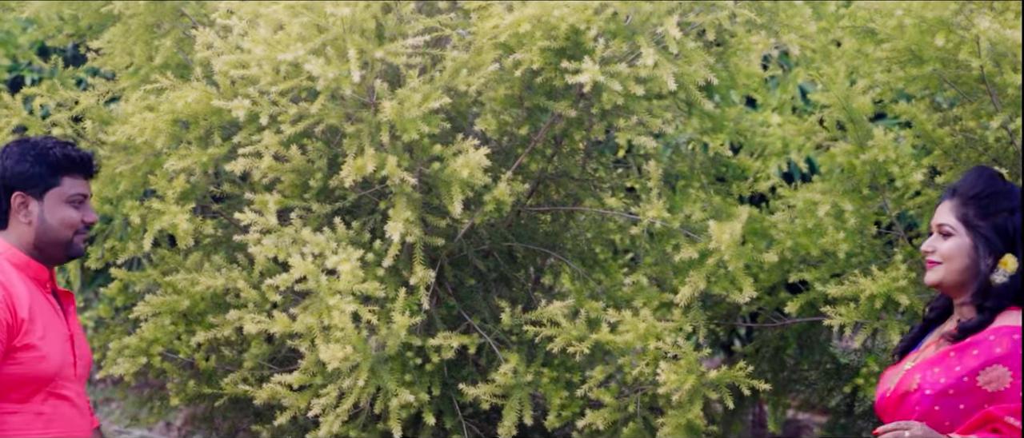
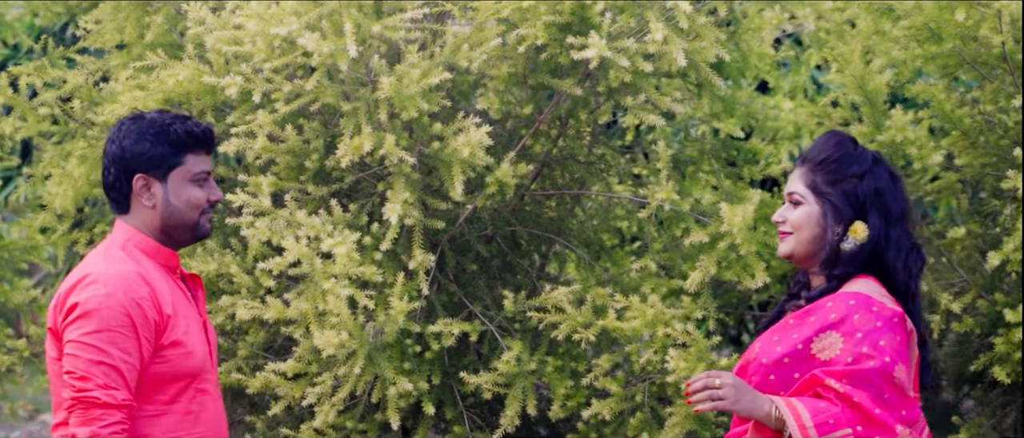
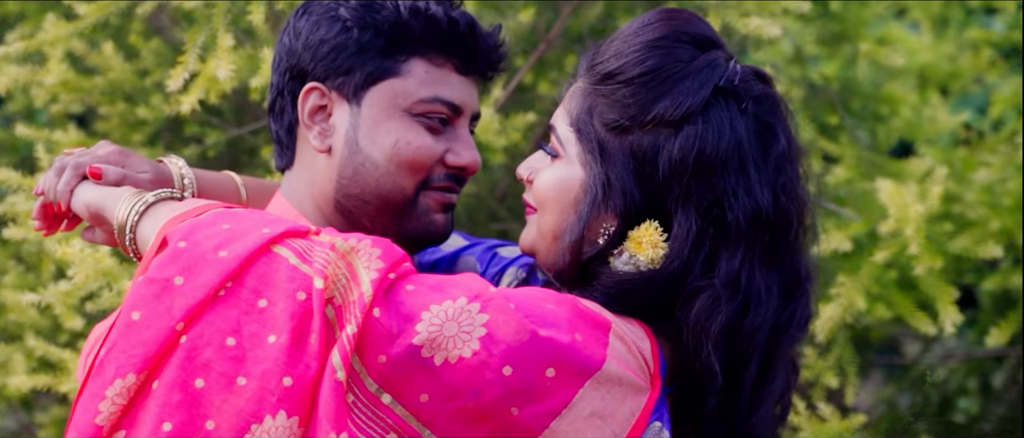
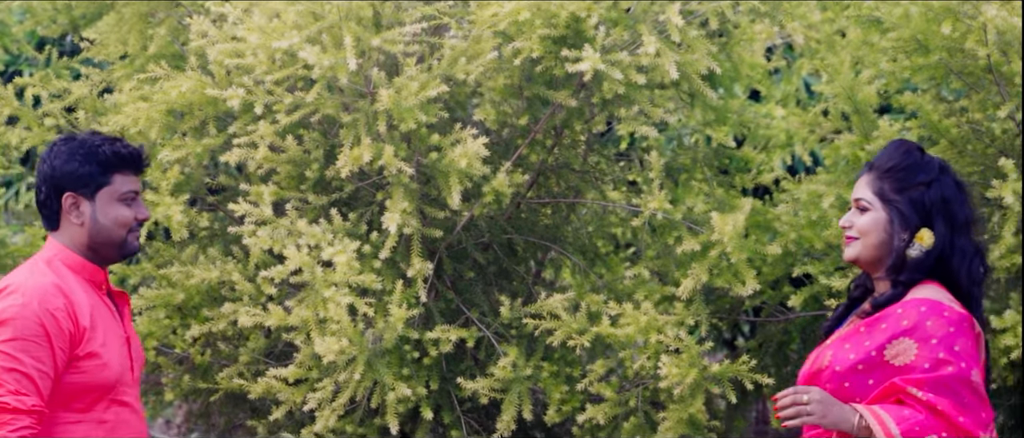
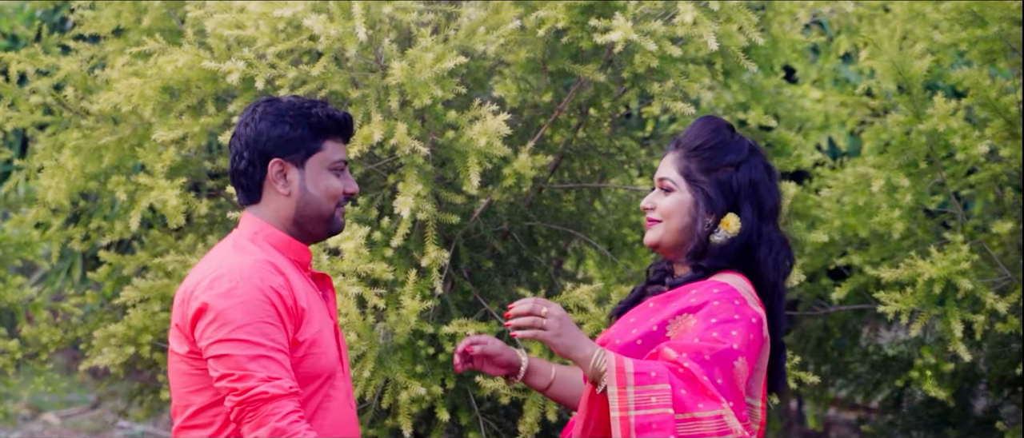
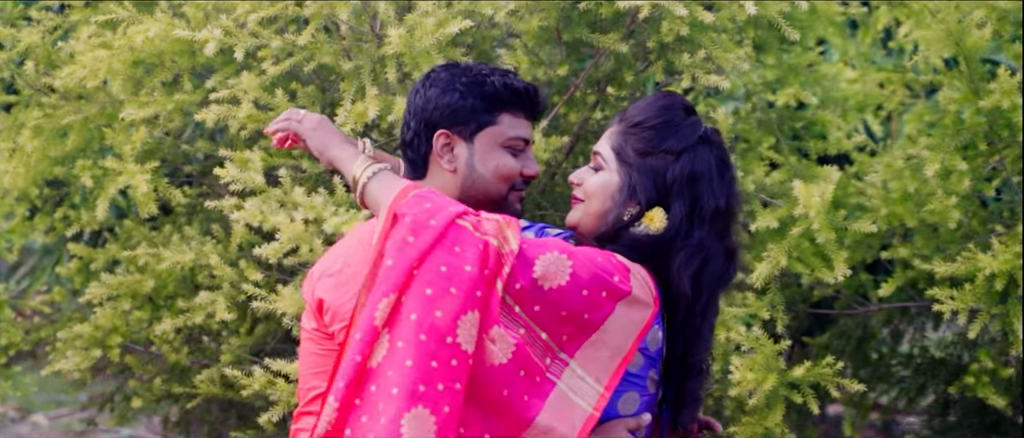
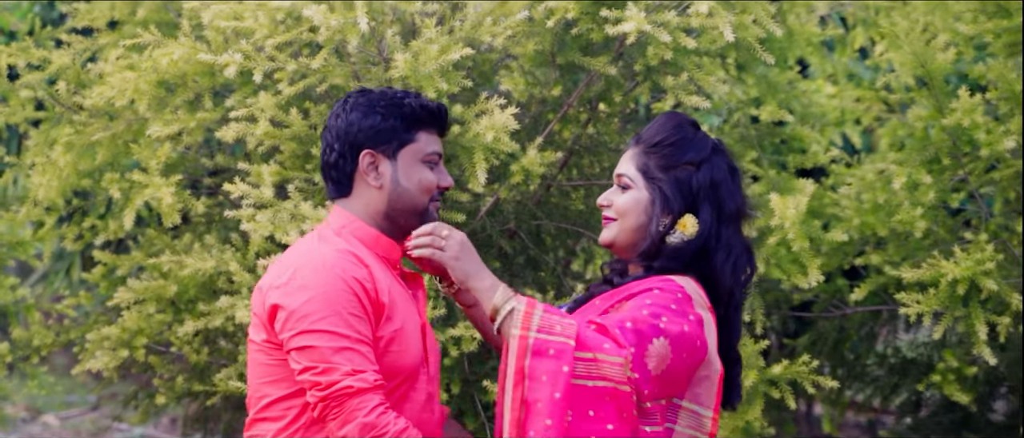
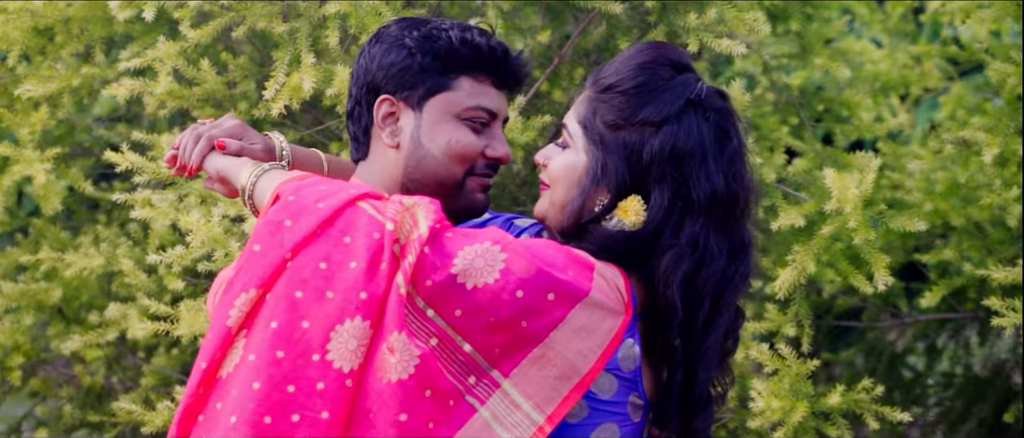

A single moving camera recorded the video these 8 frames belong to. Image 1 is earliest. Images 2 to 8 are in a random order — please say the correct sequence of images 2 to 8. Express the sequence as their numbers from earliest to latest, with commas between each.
4, 2, 5, 7, 6, 8, 3
